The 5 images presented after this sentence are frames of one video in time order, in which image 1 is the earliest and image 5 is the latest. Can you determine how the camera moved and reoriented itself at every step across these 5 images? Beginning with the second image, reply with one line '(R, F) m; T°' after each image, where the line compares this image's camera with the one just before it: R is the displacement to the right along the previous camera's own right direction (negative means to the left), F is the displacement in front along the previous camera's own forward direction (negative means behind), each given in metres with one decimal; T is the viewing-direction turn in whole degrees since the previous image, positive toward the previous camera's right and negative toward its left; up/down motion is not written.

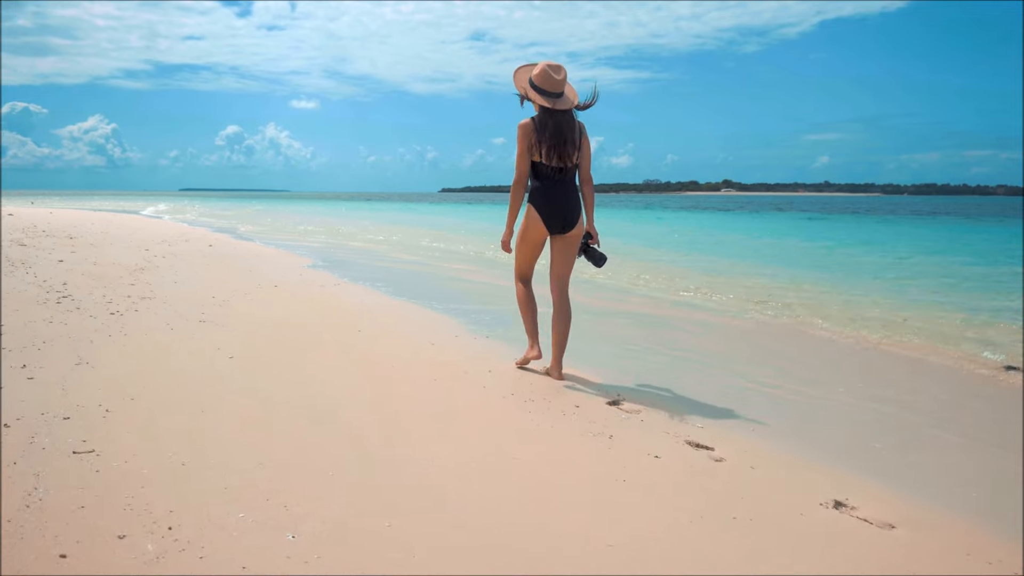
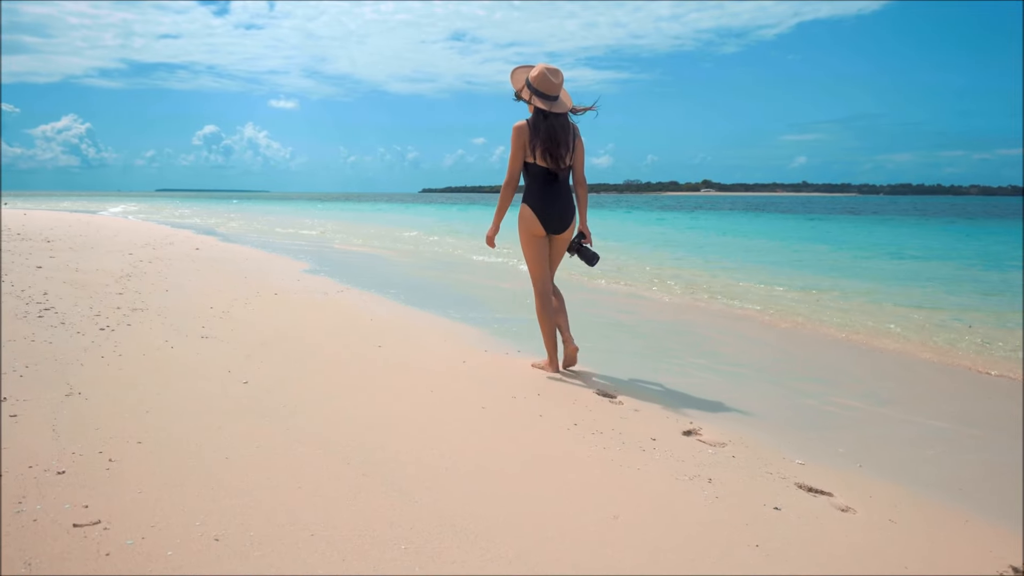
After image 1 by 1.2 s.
(-0.3, +0.4) m; +2°
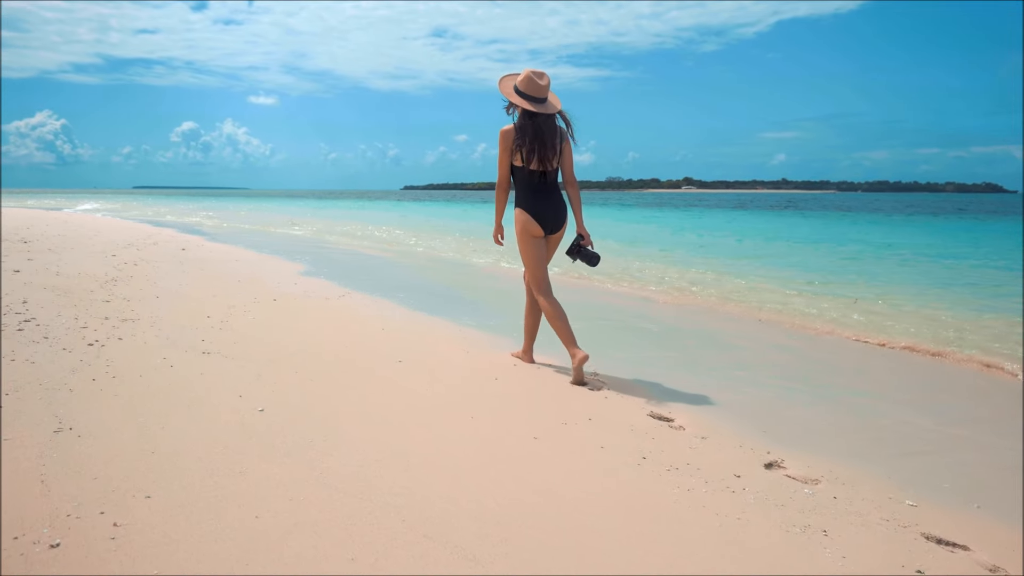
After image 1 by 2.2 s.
(-0.3, +0.3) m; +1°
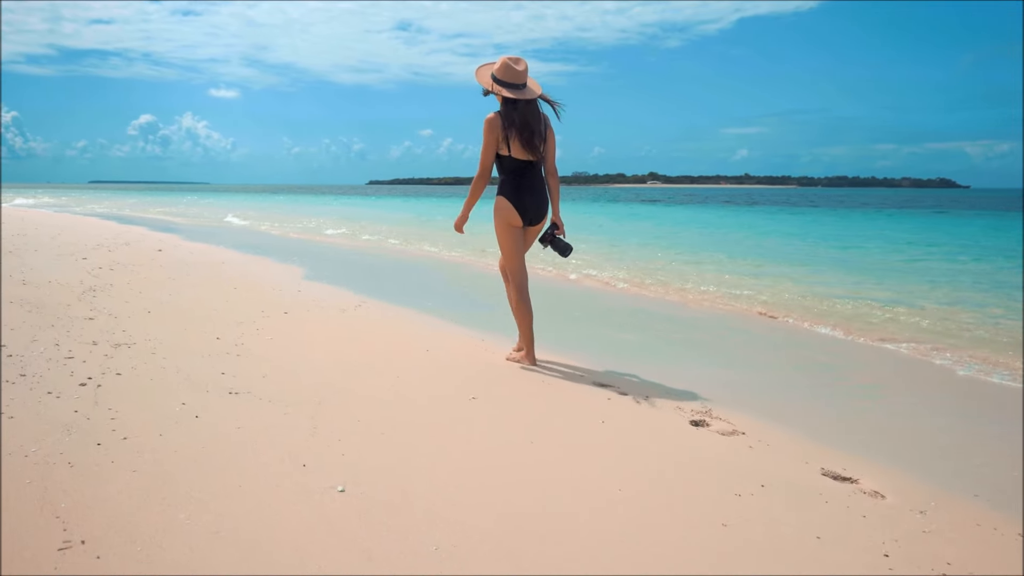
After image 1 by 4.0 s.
(-0.6, +0.7) m; +3°
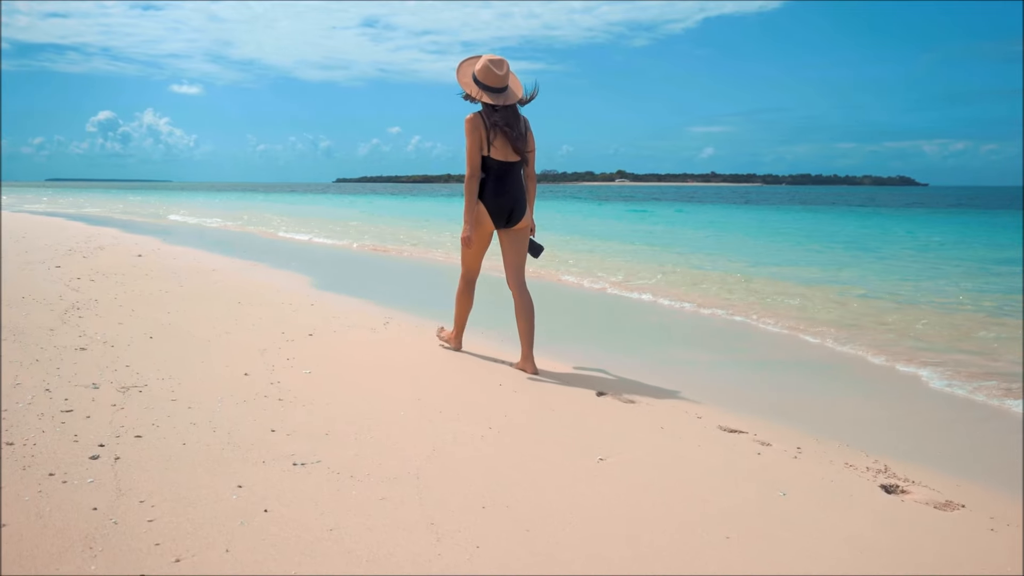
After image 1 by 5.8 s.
(-0.6, +0.6) m; +2°
